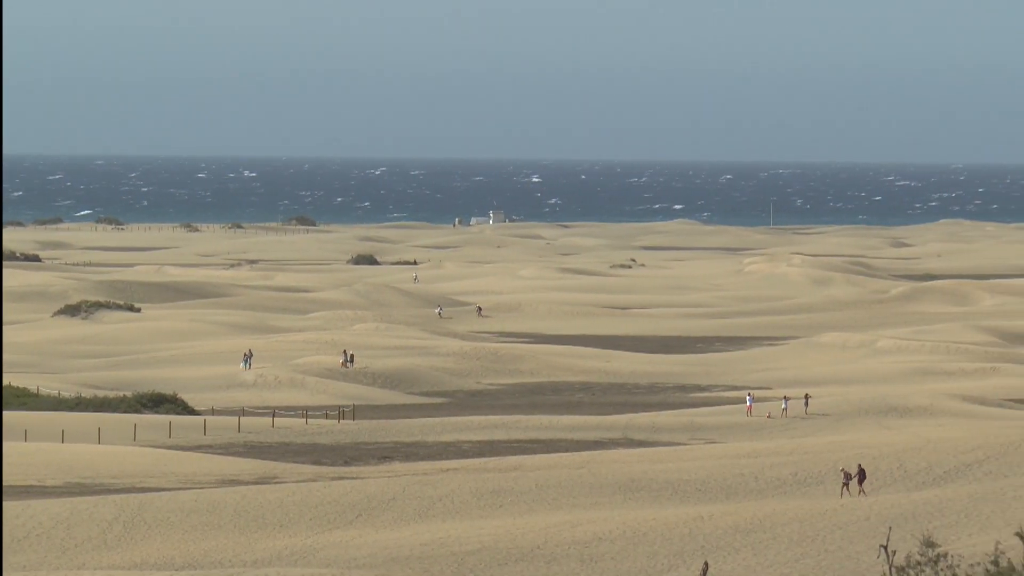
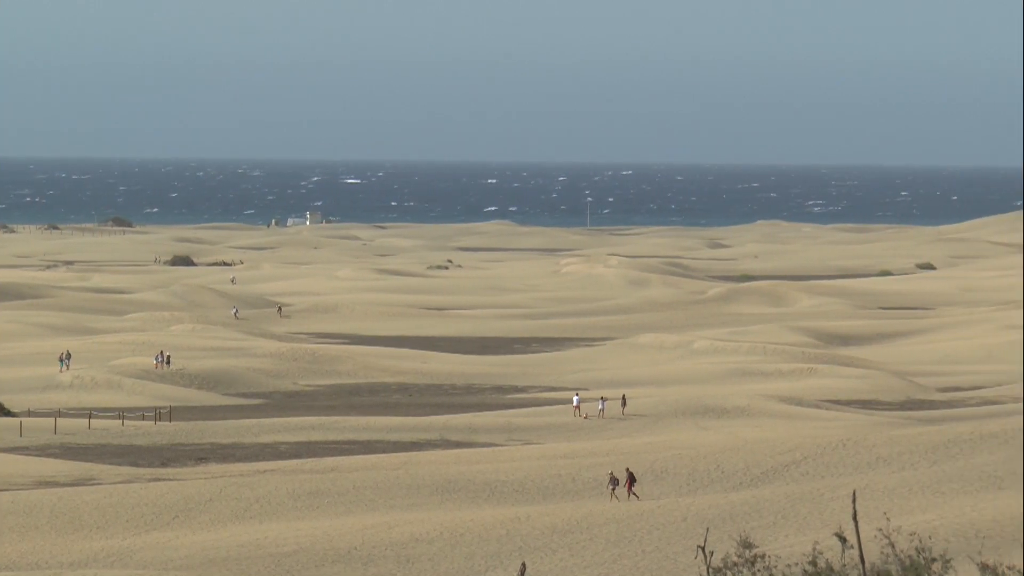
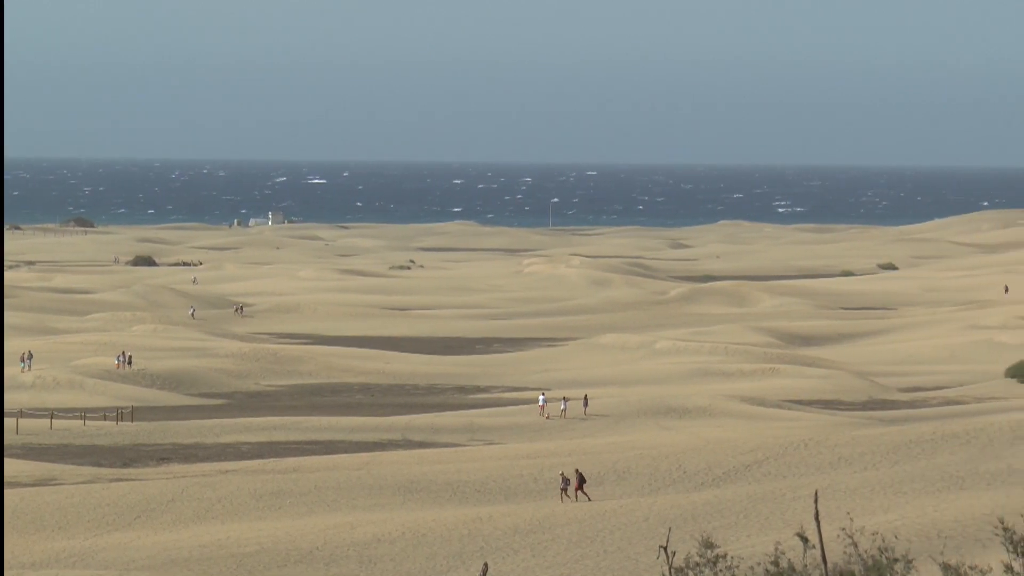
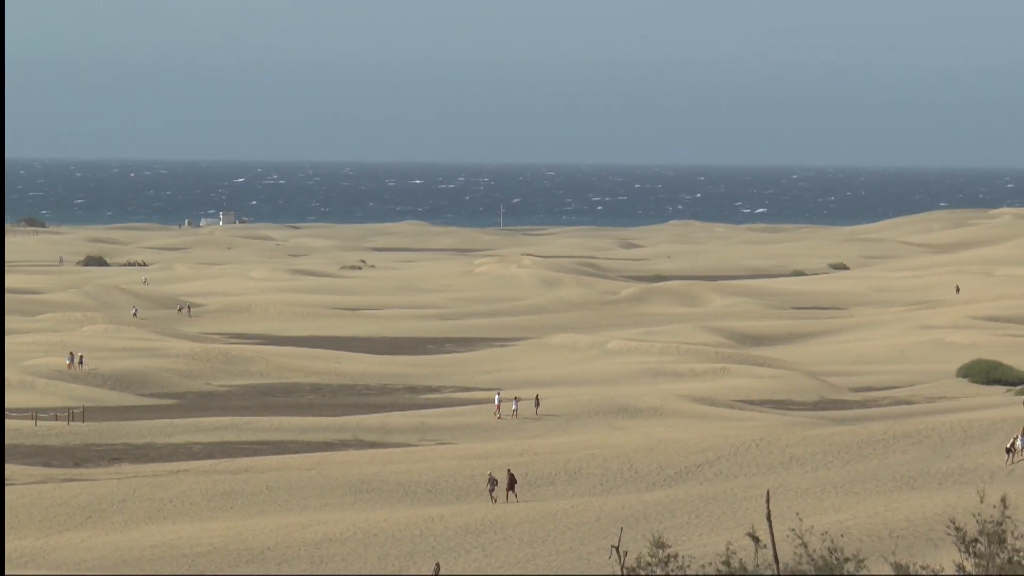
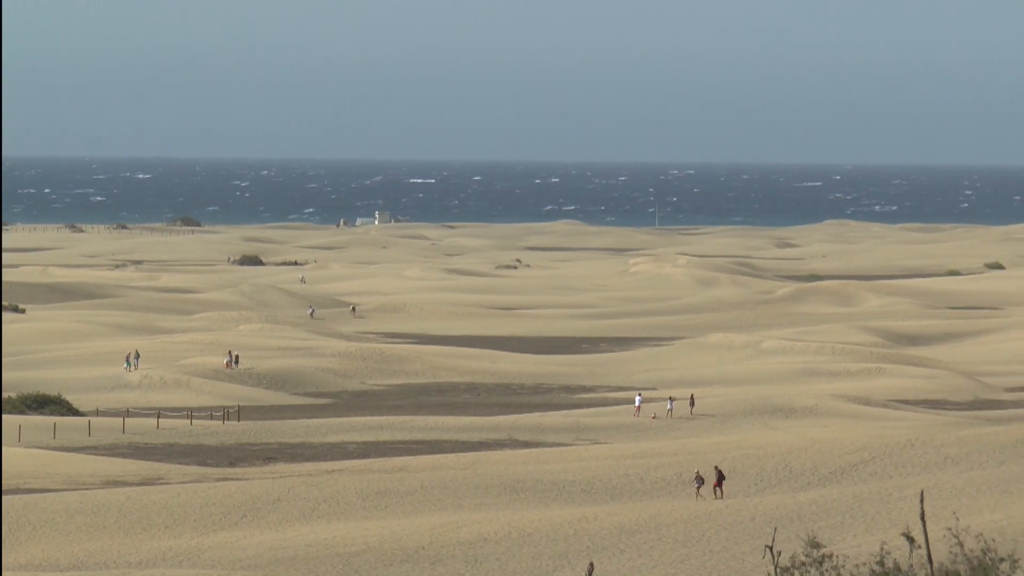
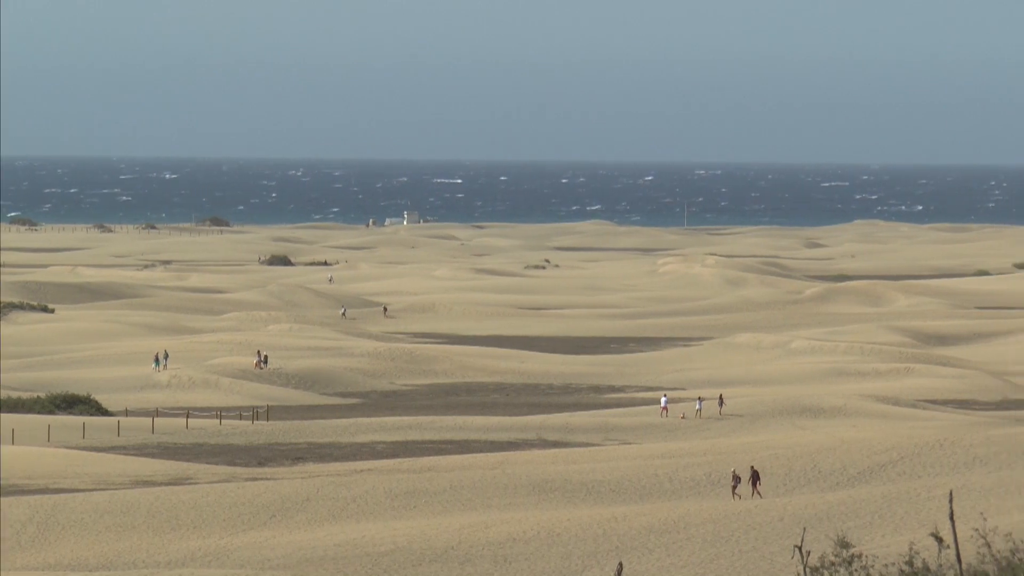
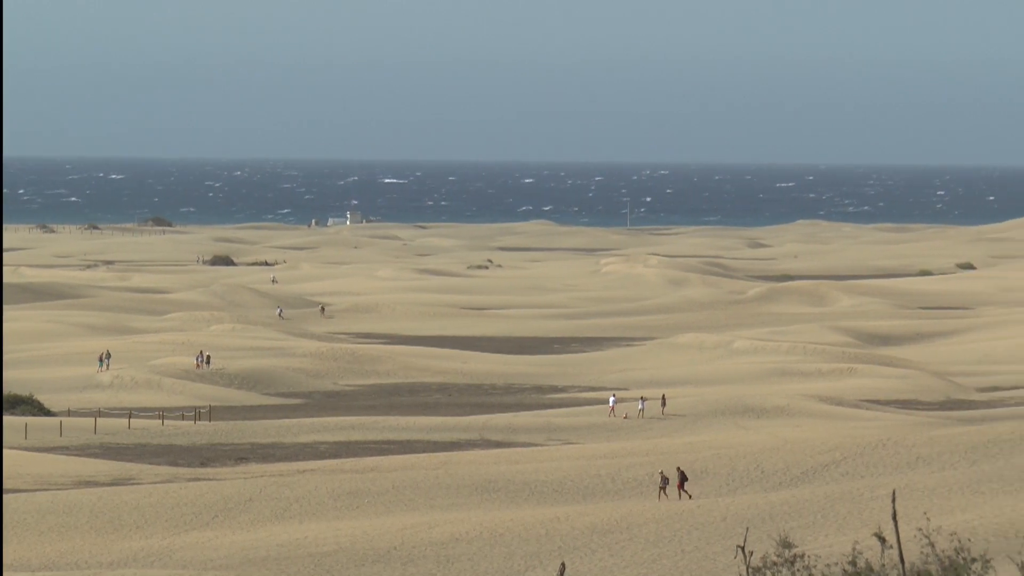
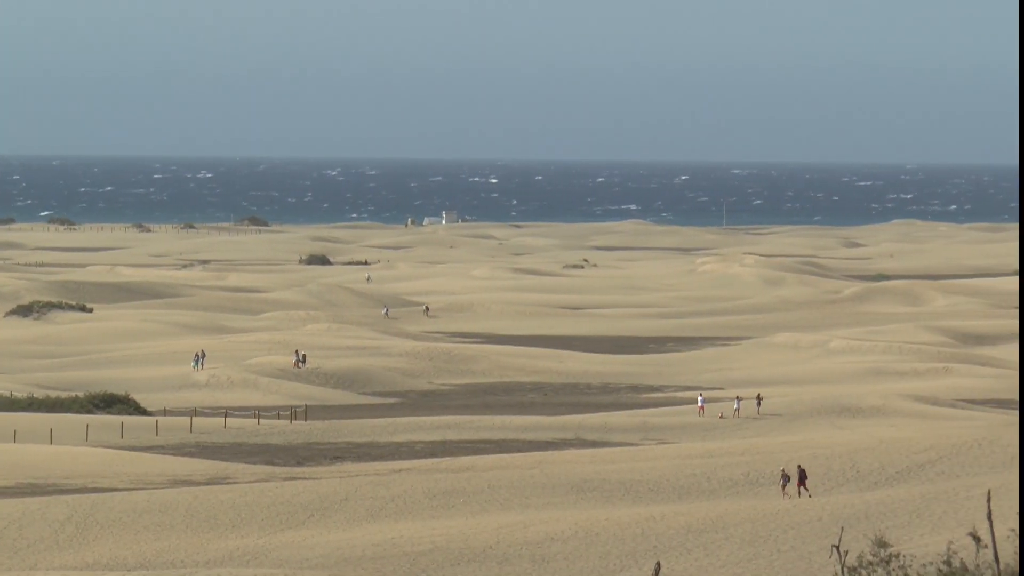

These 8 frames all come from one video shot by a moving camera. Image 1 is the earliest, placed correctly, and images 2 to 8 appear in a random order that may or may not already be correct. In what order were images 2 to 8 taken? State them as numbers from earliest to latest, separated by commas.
8, 6, 5, 7, 2, 3, 4
